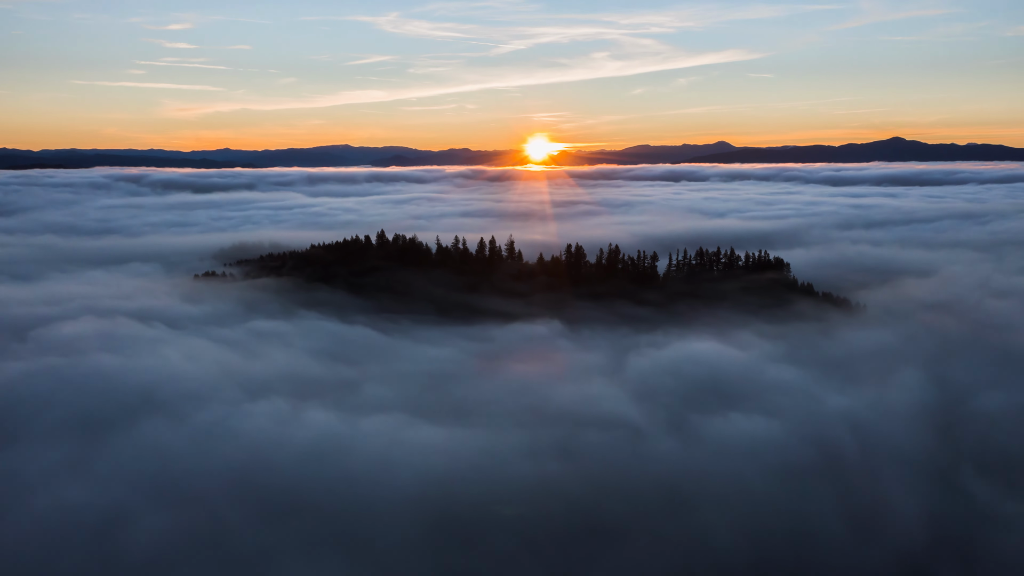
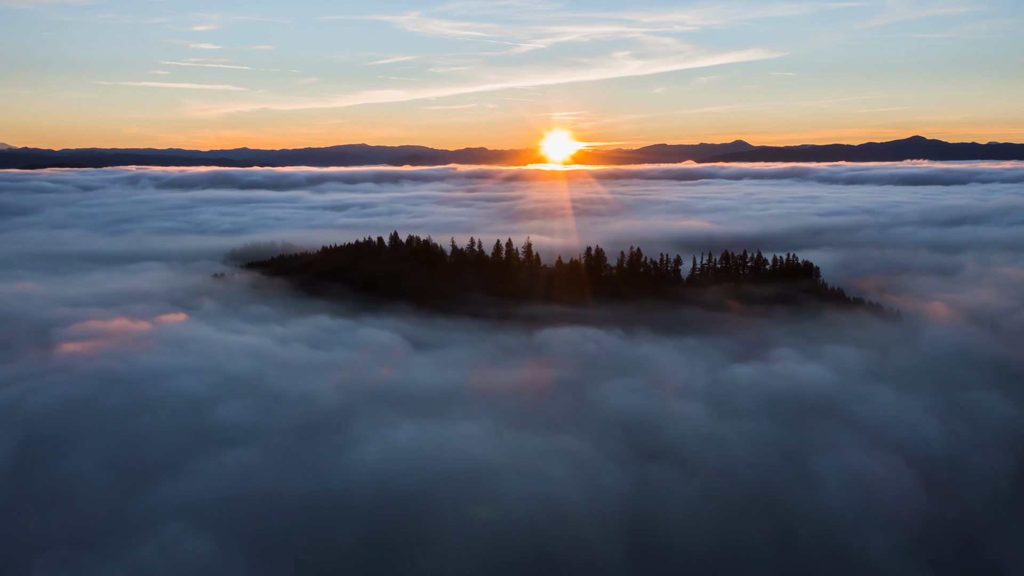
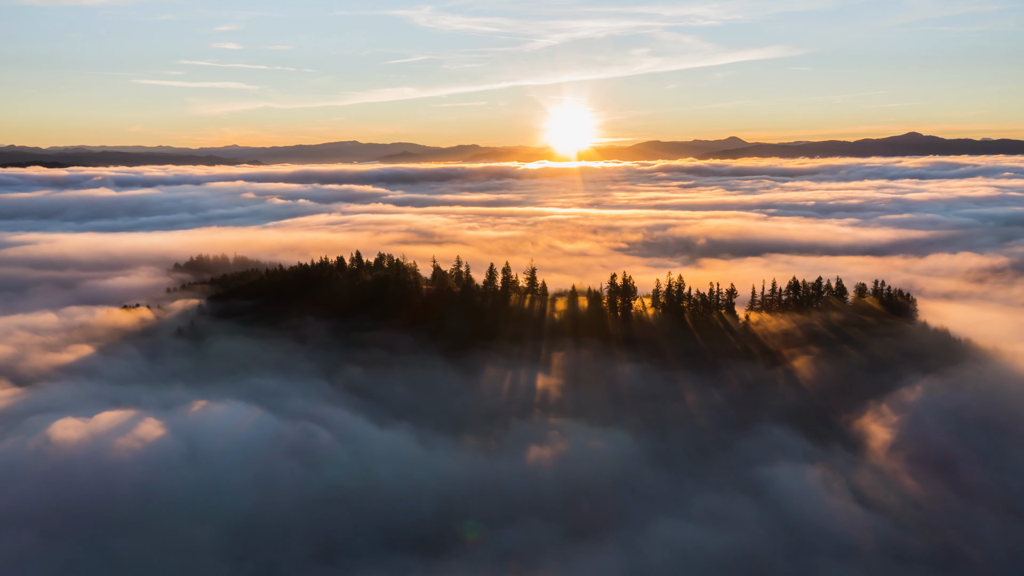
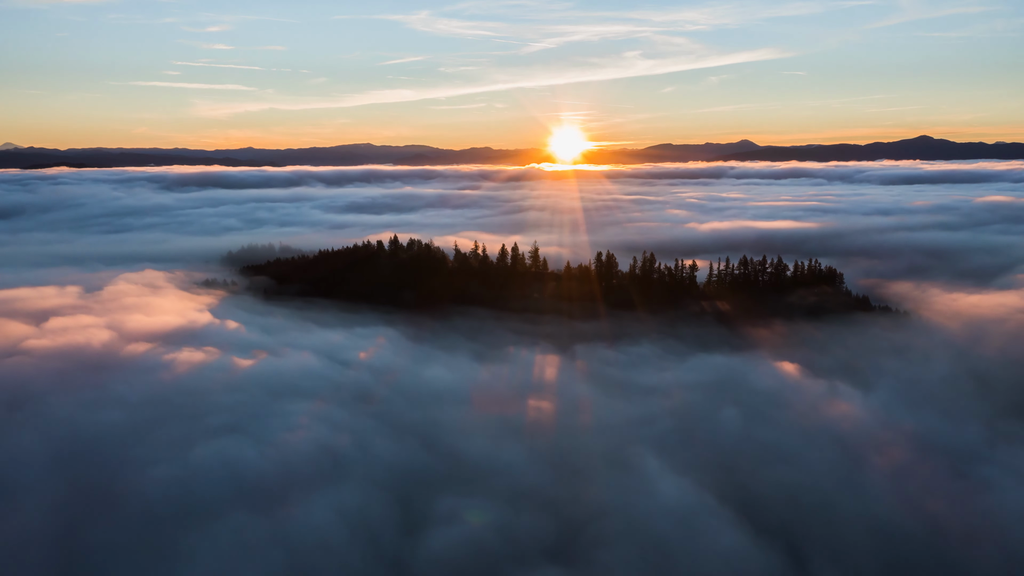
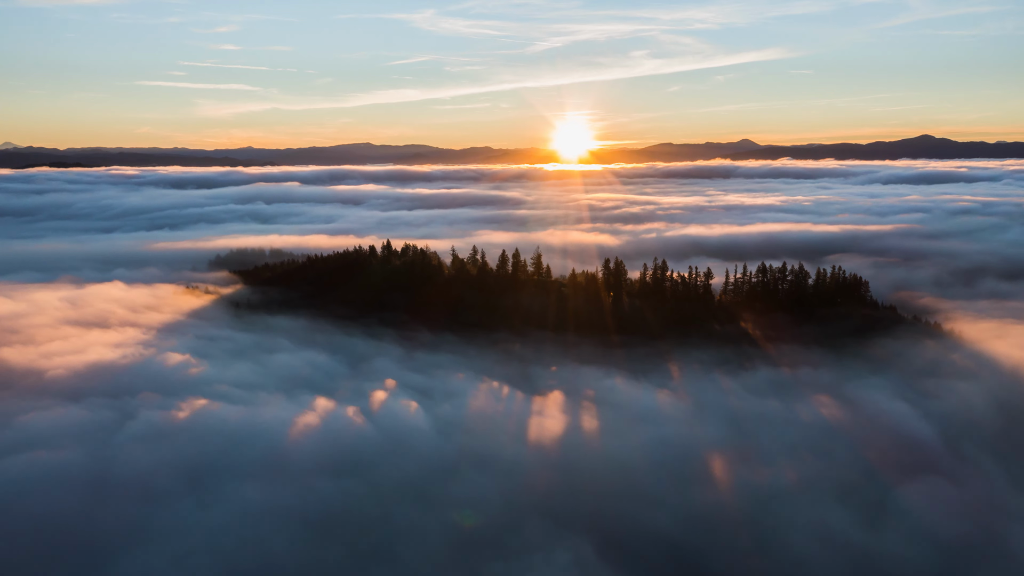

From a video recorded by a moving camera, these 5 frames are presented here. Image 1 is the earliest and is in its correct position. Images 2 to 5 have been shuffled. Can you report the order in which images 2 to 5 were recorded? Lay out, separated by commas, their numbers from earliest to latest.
2, 4, 5, 3
